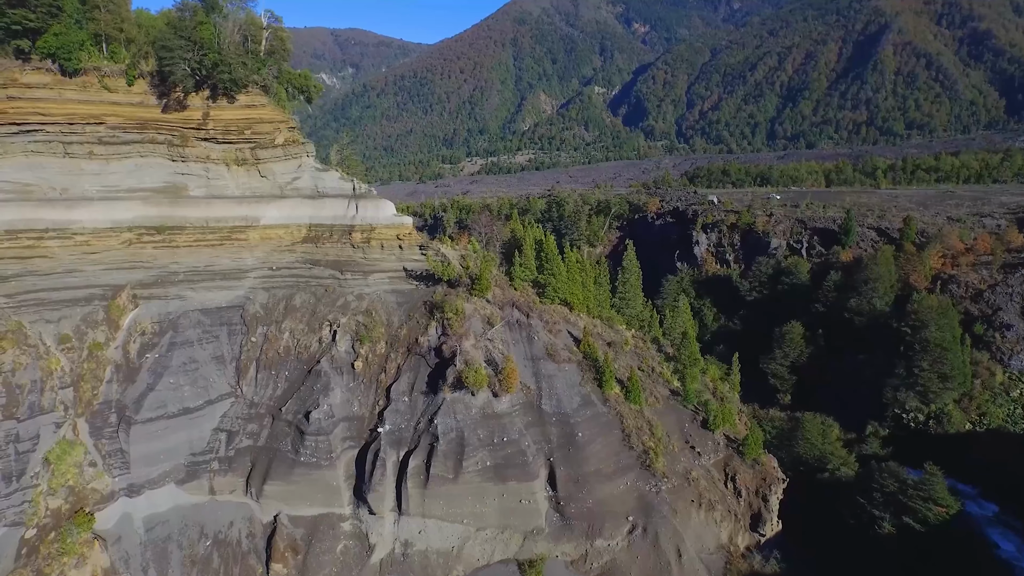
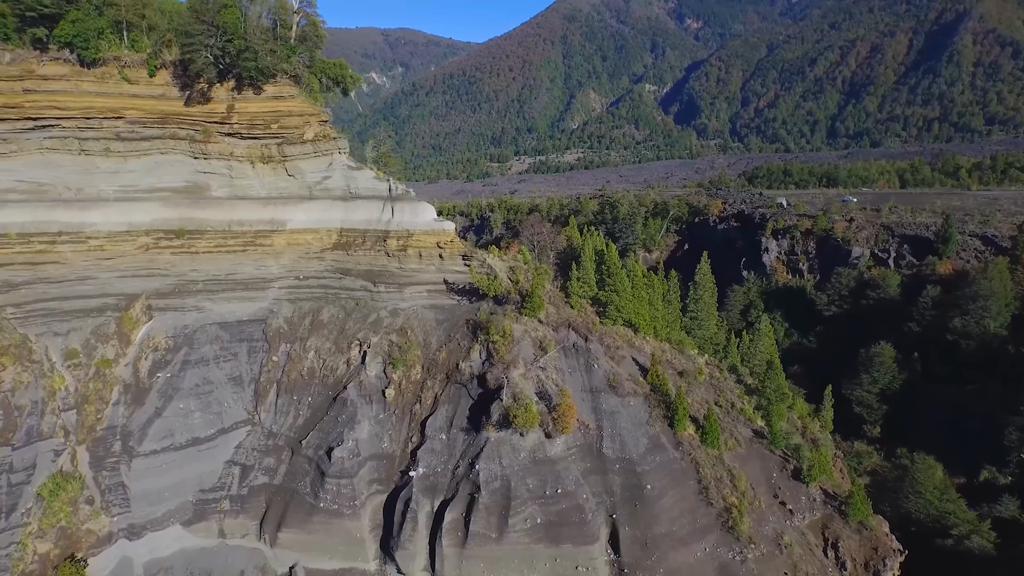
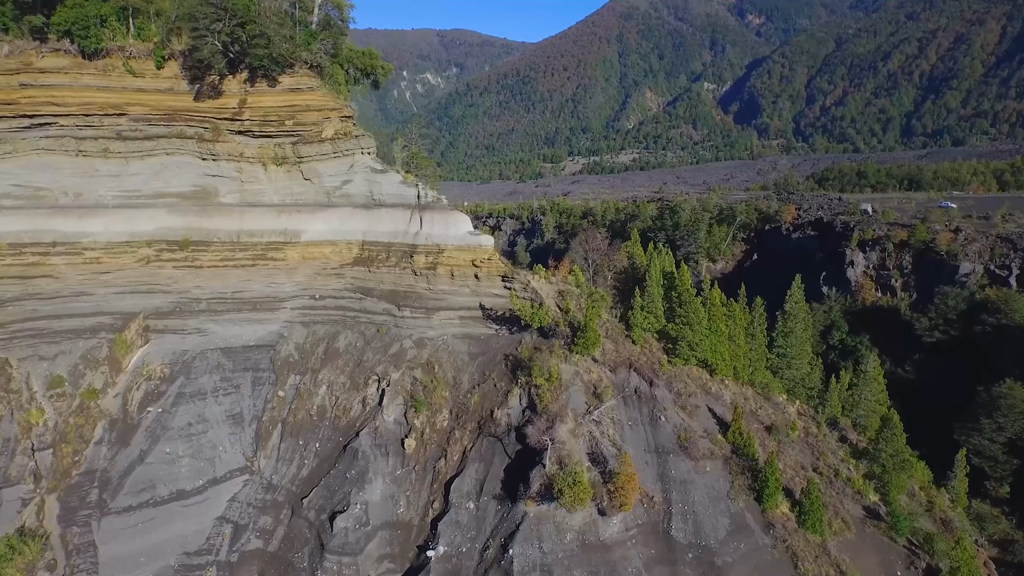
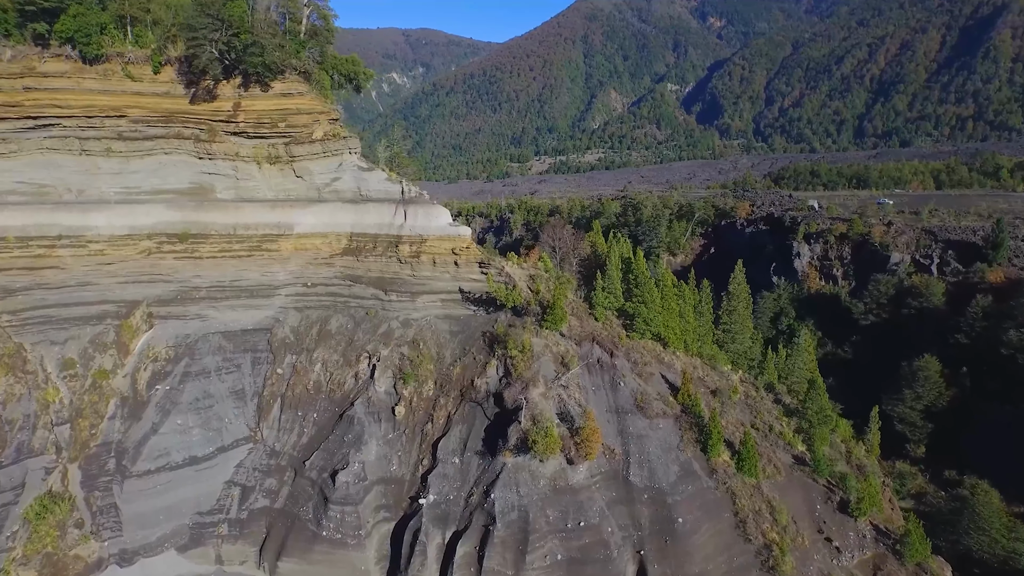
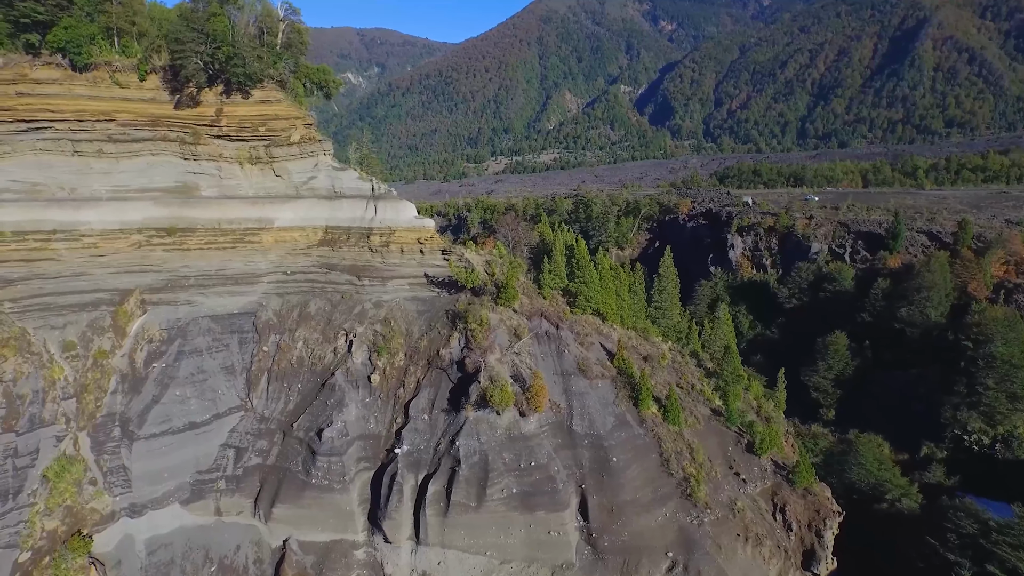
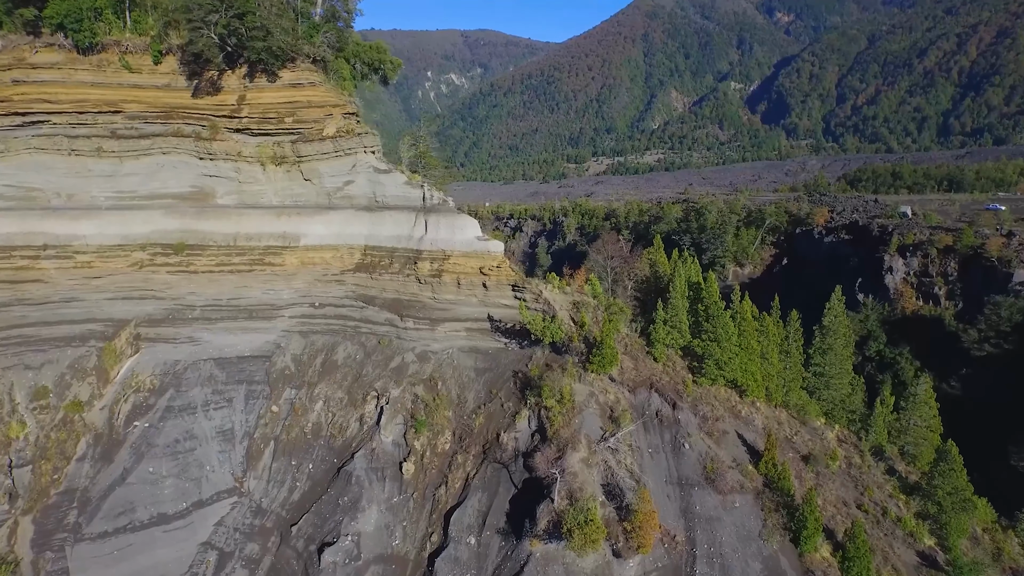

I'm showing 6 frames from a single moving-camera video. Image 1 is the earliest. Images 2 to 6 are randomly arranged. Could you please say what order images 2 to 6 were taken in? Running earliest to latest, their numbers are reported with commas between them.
5, 2, 4, 3, 6
